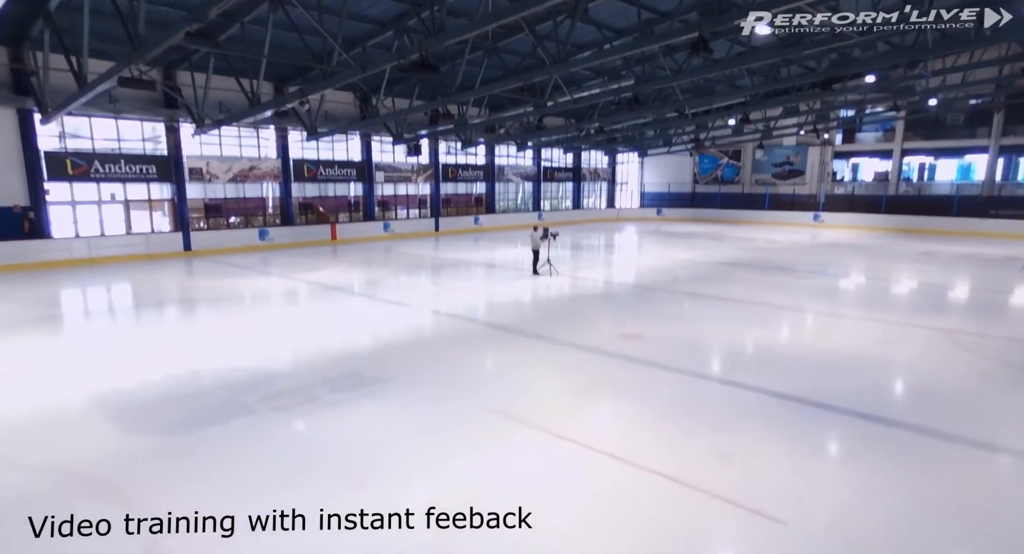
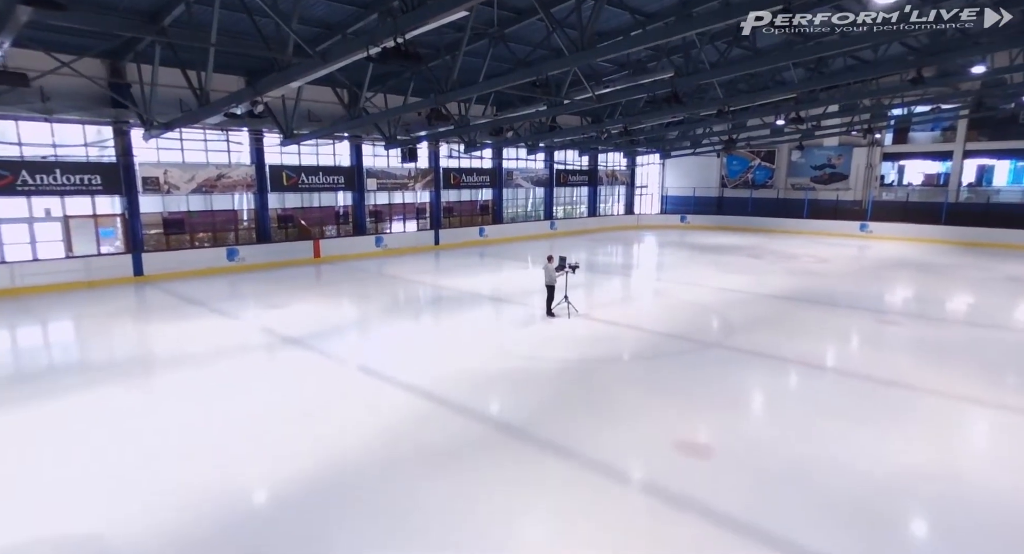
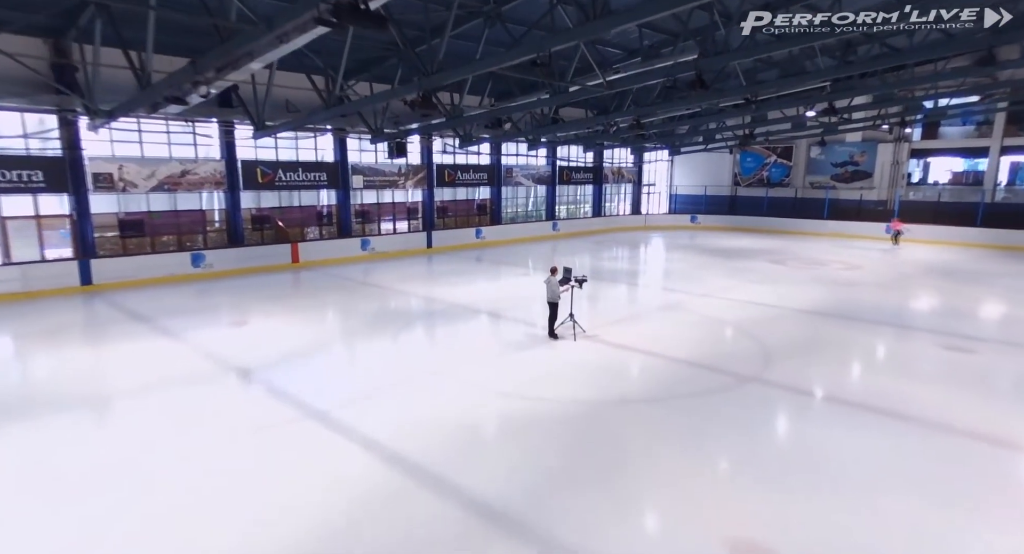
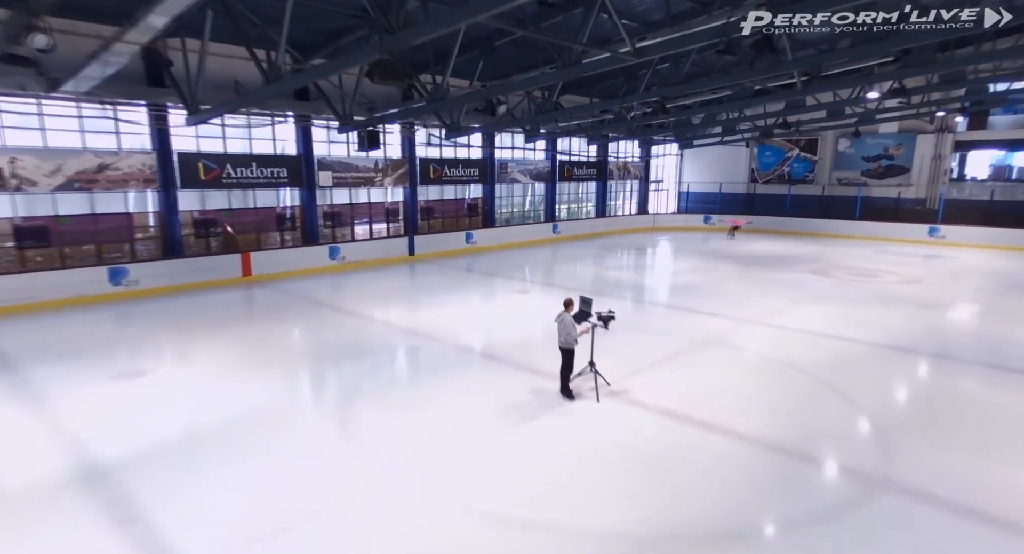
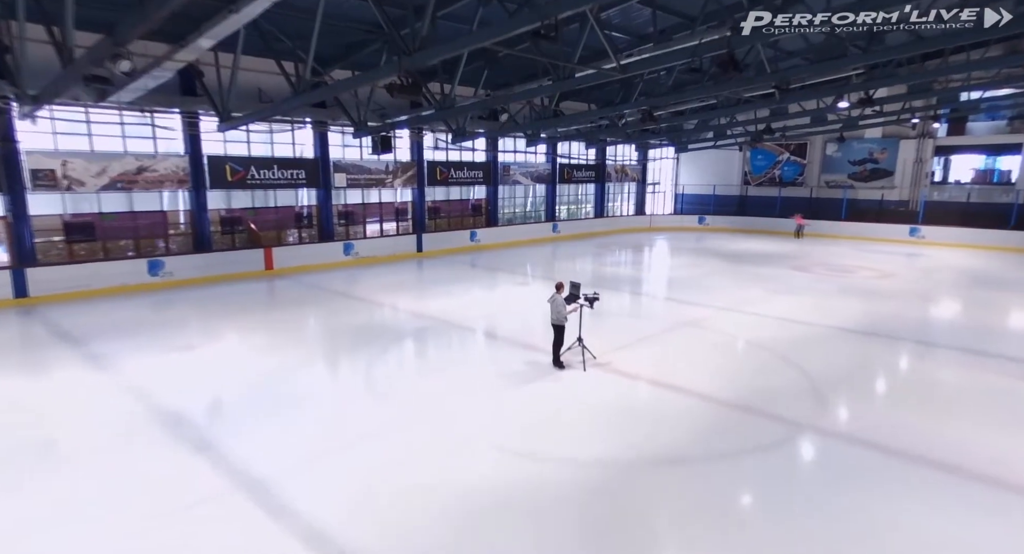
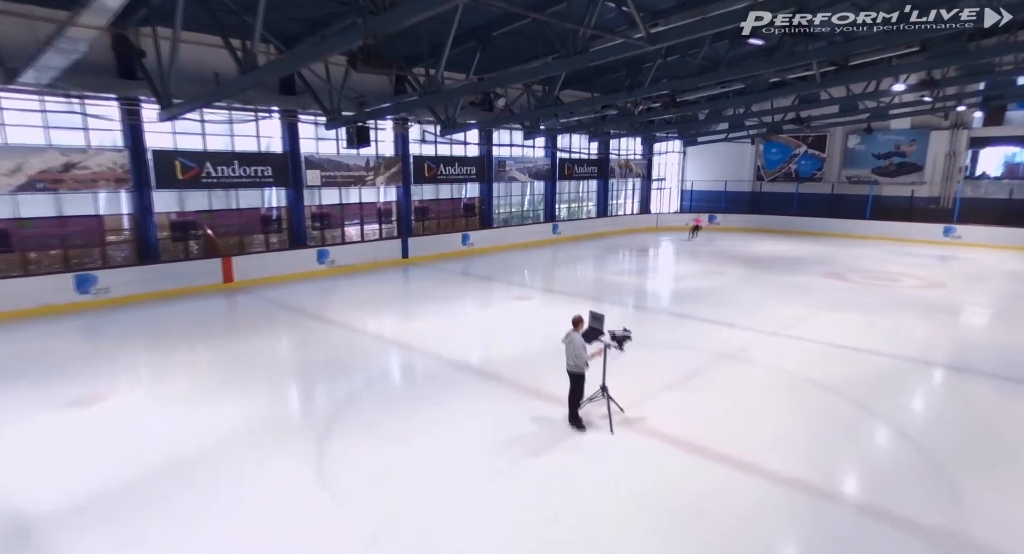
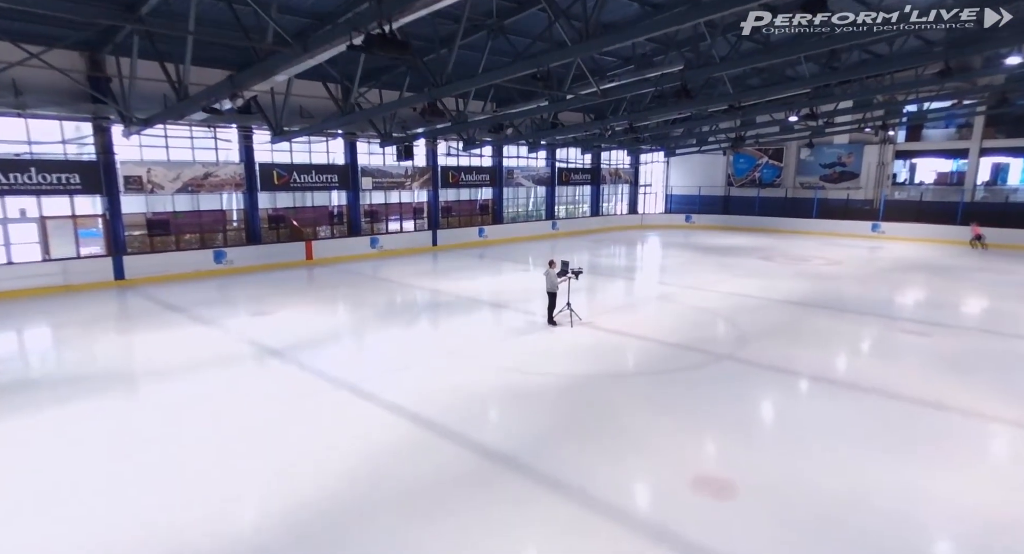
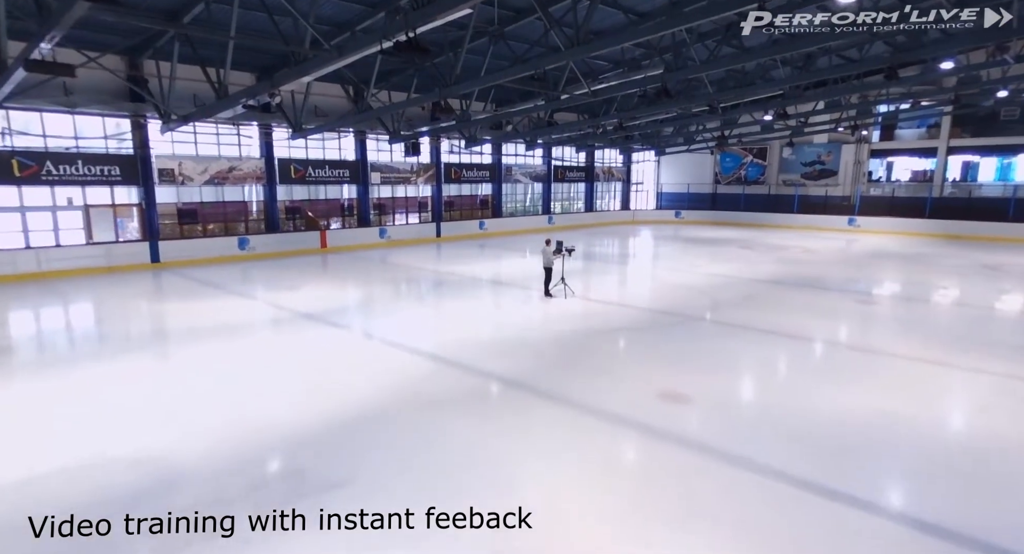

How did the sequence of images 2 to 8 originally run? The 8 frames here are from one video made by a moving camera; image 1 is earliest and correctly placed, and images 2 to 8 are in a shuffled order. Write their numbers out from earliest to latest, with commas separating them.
8, 2, 7, 3, 5, 4, 6
